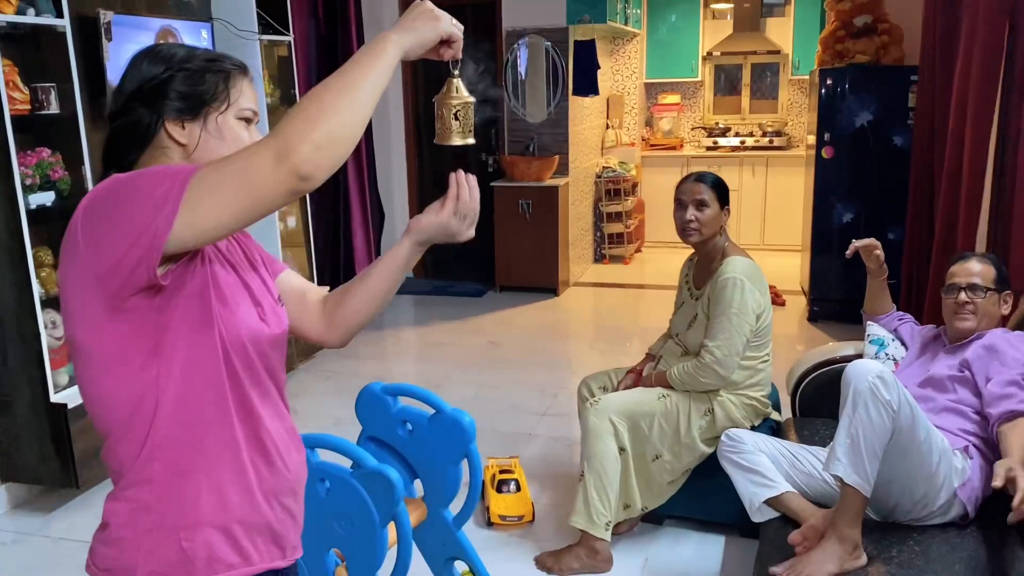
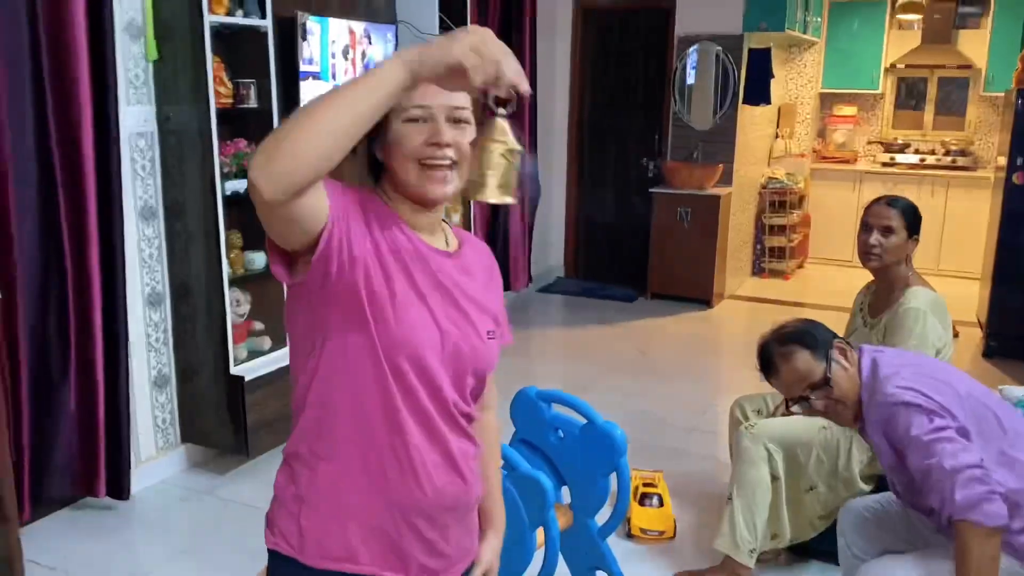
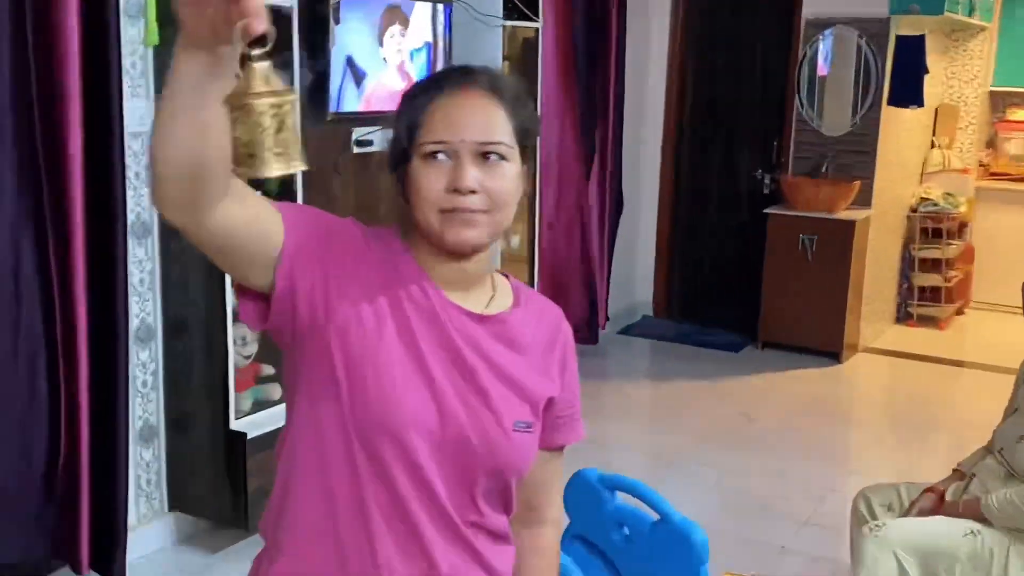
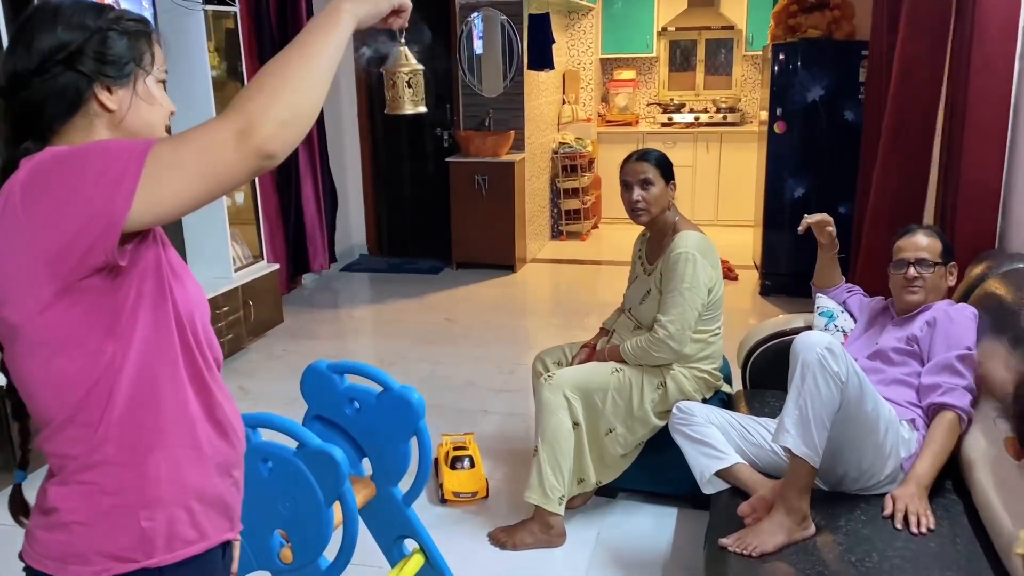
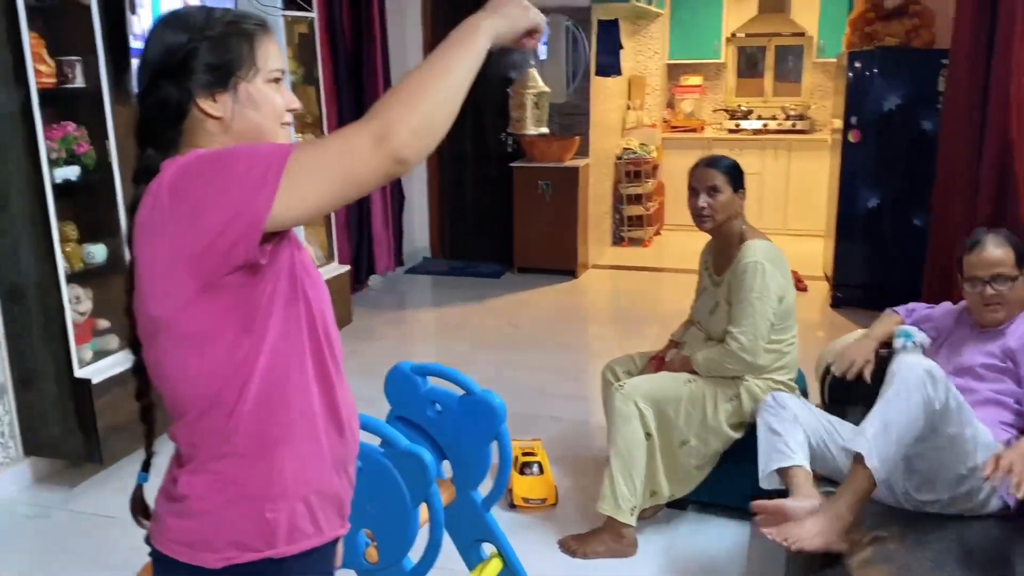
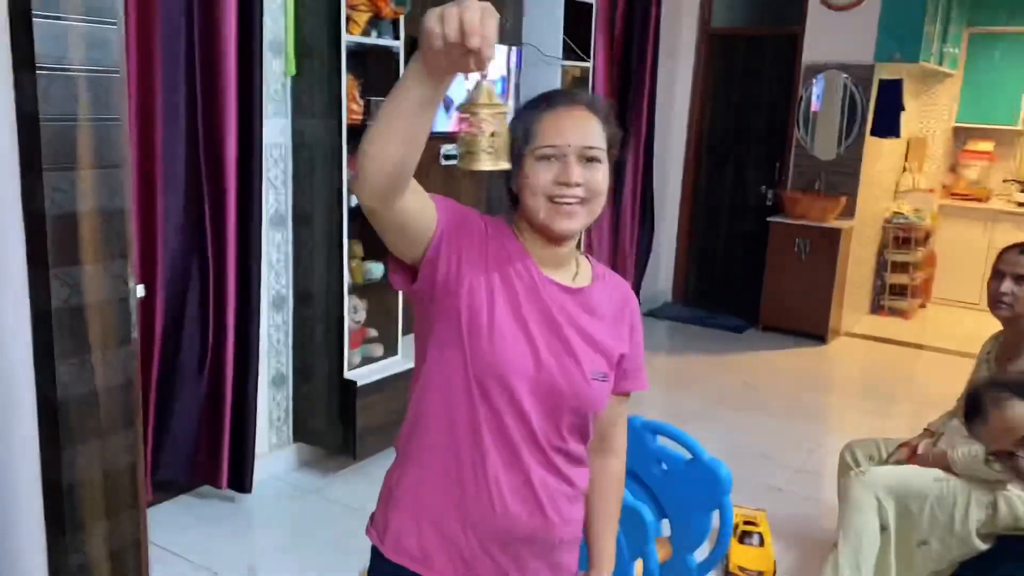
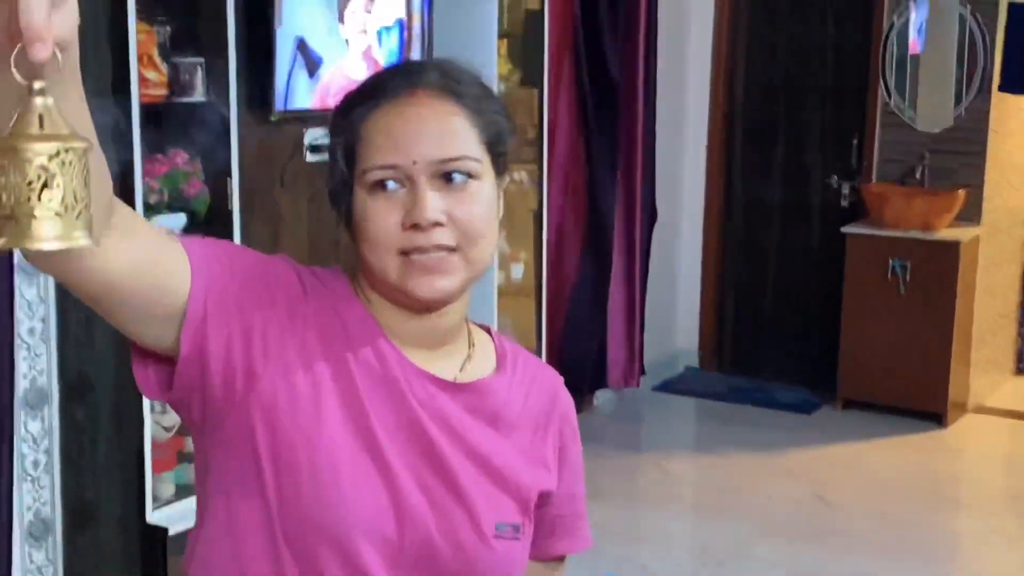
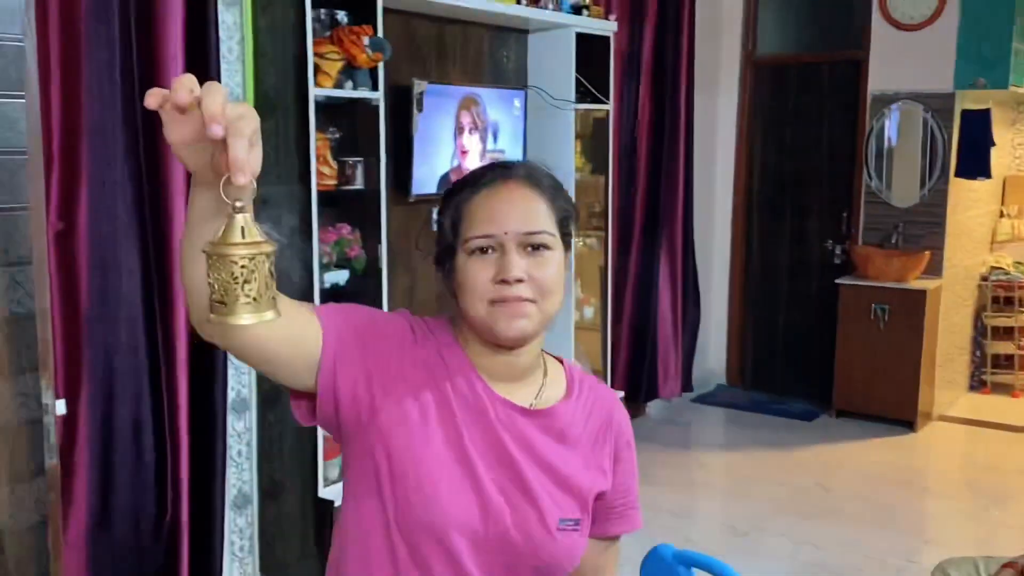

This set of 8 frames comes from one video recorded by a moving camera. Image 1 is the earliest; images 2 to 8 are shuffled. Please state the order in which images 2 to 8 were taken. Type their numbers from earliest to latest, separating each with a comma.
4, 5, 2, 6, 3, 7, 8
